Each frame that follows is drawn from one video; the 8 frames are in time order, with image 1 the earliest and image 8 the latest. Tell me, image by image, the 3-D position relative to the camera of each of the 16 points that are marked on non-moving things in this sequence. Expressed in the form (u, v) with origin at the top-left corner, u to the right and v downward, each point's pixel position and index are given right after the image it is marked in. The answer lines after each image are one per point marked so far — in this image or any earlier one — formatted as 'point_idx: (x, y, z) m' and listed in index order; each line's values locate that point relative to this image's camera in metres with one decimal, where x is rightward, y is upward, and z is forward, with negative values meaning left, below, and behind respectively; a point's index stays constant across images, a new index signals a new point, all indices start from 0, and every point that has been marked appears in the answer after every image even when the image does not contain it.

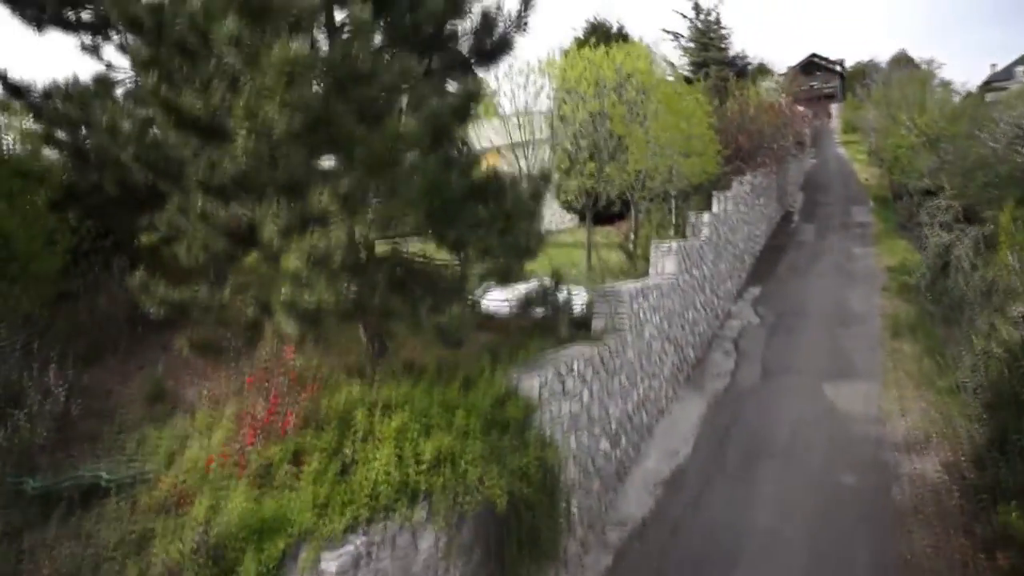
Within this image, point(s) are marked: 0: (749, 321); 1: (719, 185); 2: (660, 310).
0: (+4.3, -0.6, +13.2) m
1: (+4.3, +2.1, +15.0) m
2: (+1.9, -0.3, +9.3) m
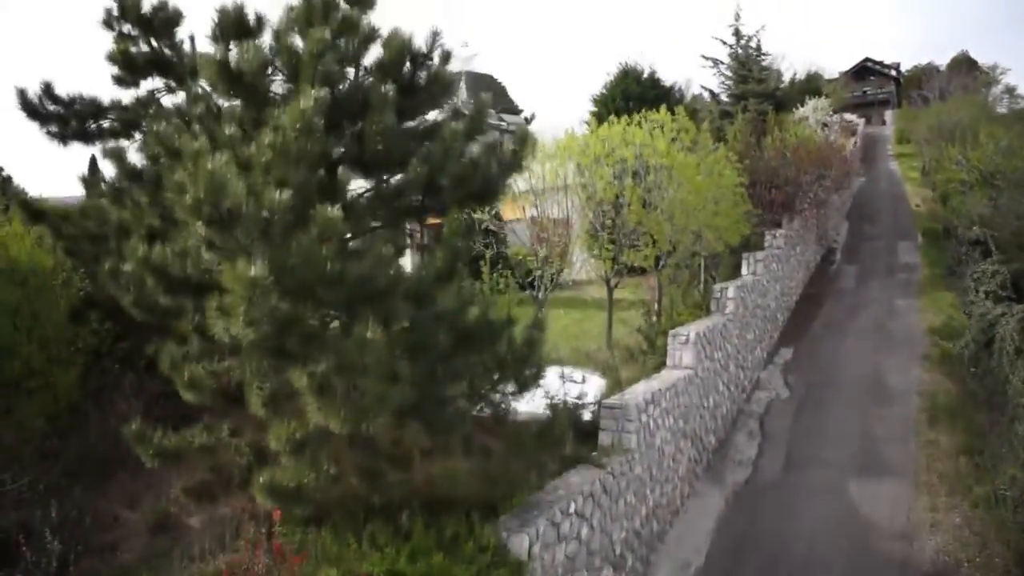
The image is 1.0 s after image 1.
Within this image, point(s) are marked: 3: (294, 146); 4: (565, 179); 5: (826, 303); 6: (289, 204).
0: (+4.7, -1.9, +12.8) m
1: (+4.8, +0.9, +14.6) m
2: (+2.1, -1.5, +9.1) m
3: (-1.4, +0.9, +4.7) m
4: (+0.9, +1.9, +12.6) m
5: (+7.7, -0.4, +17.7) m
6: (-1.4, +0.5, +4.6) m
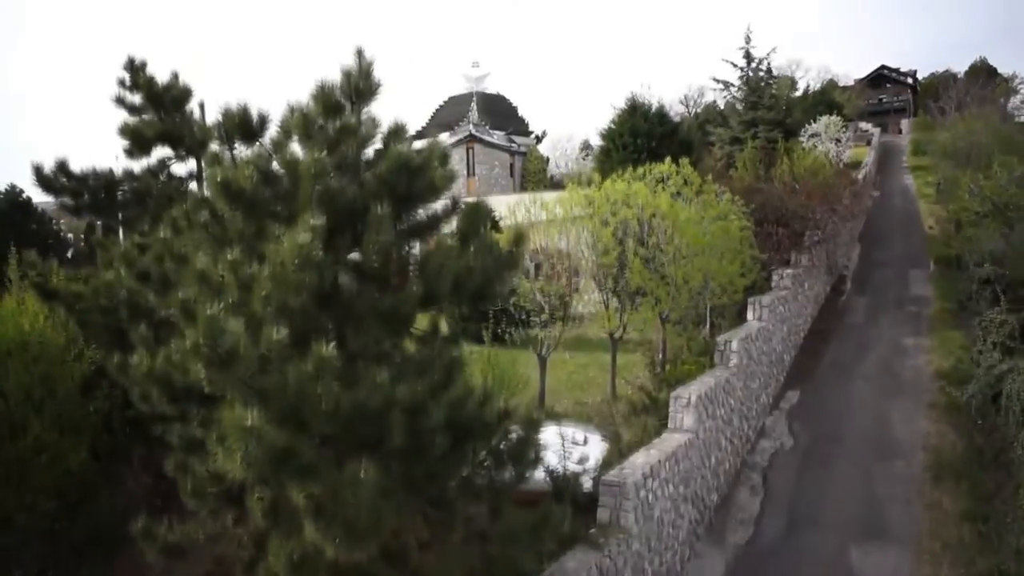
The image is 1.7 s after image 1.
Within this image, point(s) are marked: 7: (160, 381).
0: (+4.8, -2.7, +12.8) m
1: (+5.0, 0.0, +14.6) m
2: (+2.1, -2.4, +9.1) m
3: (-1.5, +0.1, +4.9) m
4: (+1.0, +1.0, +12.7) m
5: (+7.9, -1.3, +17.7) m
6: (-1.5, -0.3, +4.7) m
7: (-2.8, -0.7, +5.7) m
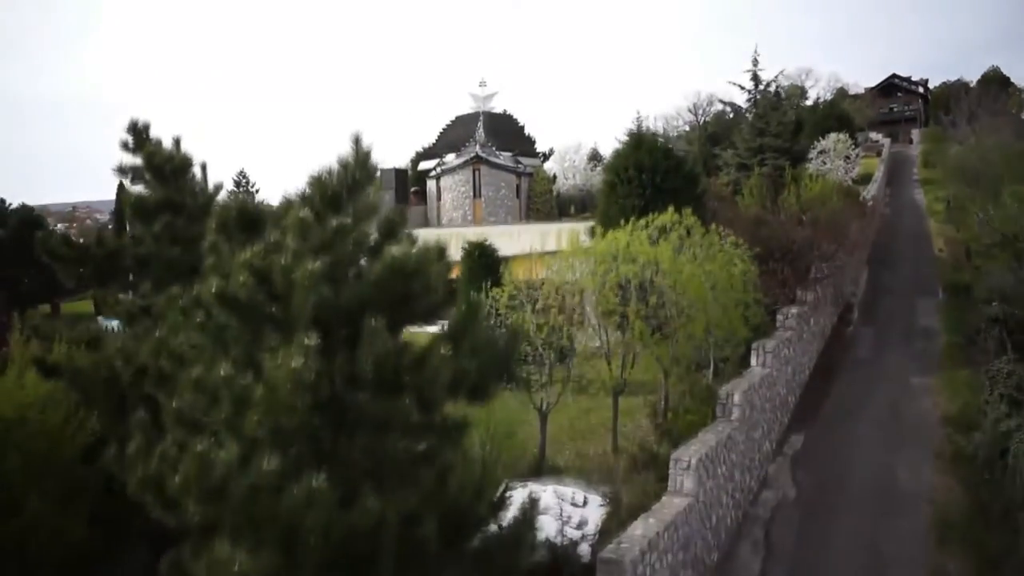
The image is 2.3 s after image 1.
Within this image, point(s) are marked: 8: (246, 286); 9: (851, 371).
0: (+4.8, -3.6, +12.7) m
1: (+5.0, -0.9, +14.6) m
2: (+2.1, -3.3, +9.1) m
3: (-1.5, -0.7, +4.9) m
4: (+1.1, +0.2, +12.7) m
5: (+8.0, -2.2, +17.6) m
6: (-1.5, -1.1, +4.7) m
7: (-2.8, -1.5, +5.7) m
8: (-2.0, 0.0, +5.5) m
9: (+8.4, -2.1, +17.9) m
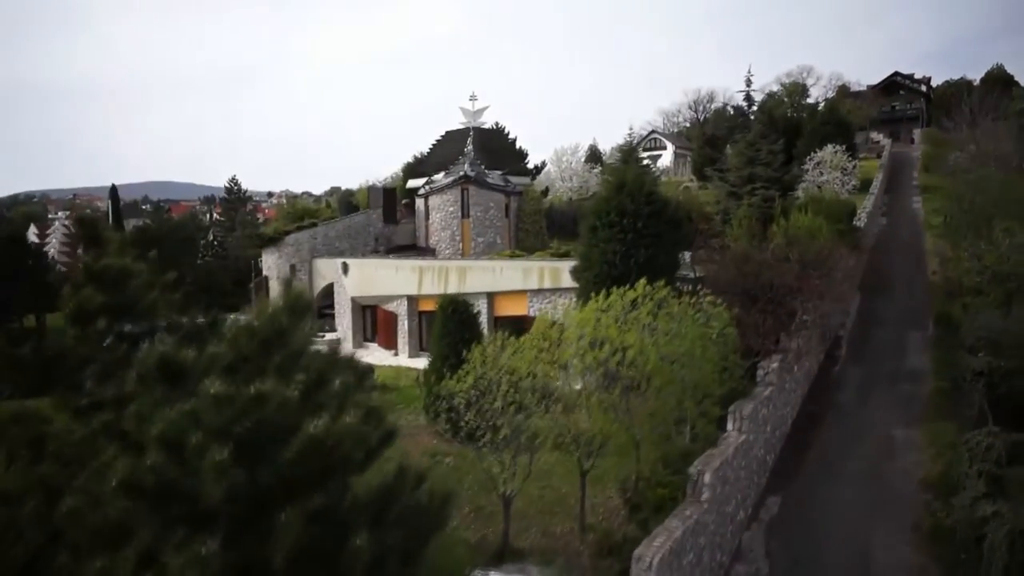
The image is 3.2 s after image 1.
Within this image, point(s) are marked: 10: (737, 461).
0: (+4.2, -4.8, +12.5) m
1: (+4.5, -2.1, +14.3) m
2: (+1.5, -4.5, +8.9) m
3: (-2.1, -2.1, +4.6) m
4: (+0.5, -1.0, +12.4) m
5: (+7.5, -3.3, +17.3) m
6: (-2.1, -2.5, +4.4) m
7: (-3.4, -2.9, +5.4) m
8: (-2.6, -1.3, +5.2) m
9: (+7.9, -3.2, +17.6) m
10: (+4.0, -3.2, +12.9) m
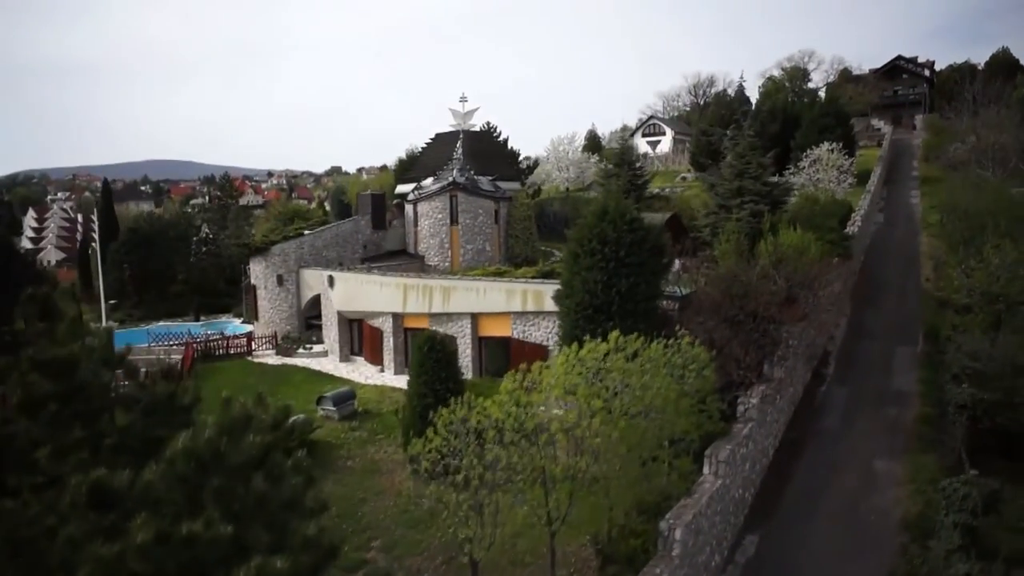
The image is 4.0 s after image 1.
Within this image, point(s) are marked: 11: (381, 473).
0: (+3.8, -5.7, +12.5) m
1: (+4.0, -2.9, +14.2) m
2: (+1.0, -5.5, +8.9) m
3: (-2.6, -3.2, +4.5) m
4: (0.0, -1.9, +12.2) m
5: (+7.0, -4.0, +17.2) m
6: (-2.6, -3.6, +4.4) m
7: (-3.9, -3.9, +5.4) m
8: (-3.1, -2.4, +5.1) m
9: (+7.4, -3.9, +17.5) m
10: (+3.6, -4.0, +12.8) m
11: (-2.8, -3.9, +15.2) m
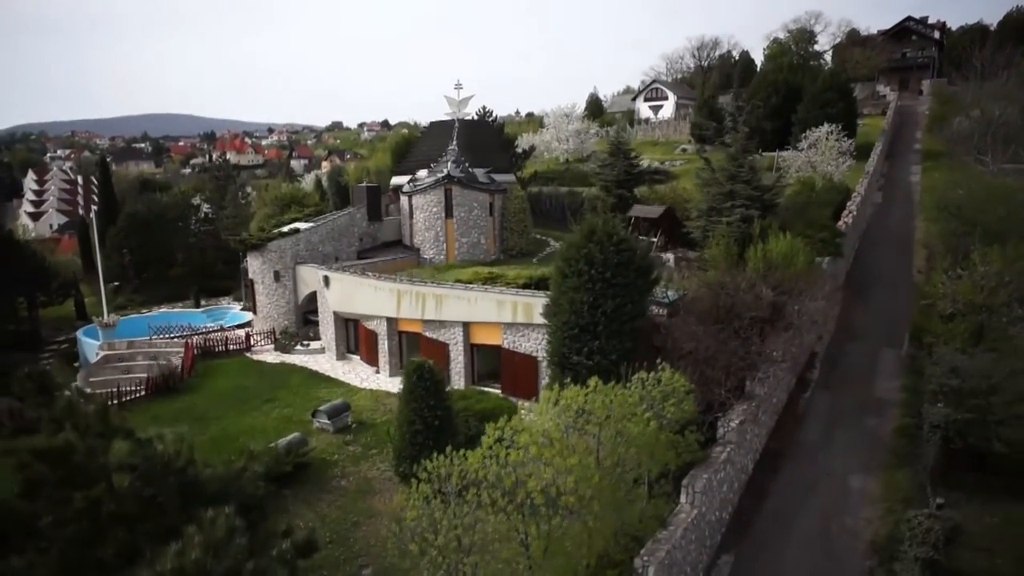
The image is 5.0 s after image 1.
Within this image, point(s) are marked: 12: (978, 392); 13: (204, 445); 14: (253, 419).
0: (+3.5, -6.5, +13.2) m
1: (+3.7, -3.6, +14.7) m
2: (+0.7, -6.5, +9.6) m
3: (-2.9, -4.5, +5.1) m
4: (-0.3, -2.7, +12.7) m
5: (+6.7, -4.5, +17.8) m
6: (-2.9, -4.9, +5.0) m
7: (-4.2, -5.2, +6.1) m
8: (-3.4, -3.6, +5.7) m
9: (+7.1, -4.3, +18.1) m
10: (+3.3, -4.8, +13.5) m
11: (-3.1, -4.5, +15.8) m
12: (+10.9, -2.5, +16.8) m
13: (-7.5, -3.9, +17.7) m
14: (-7.0, -3.6, +19.6) m
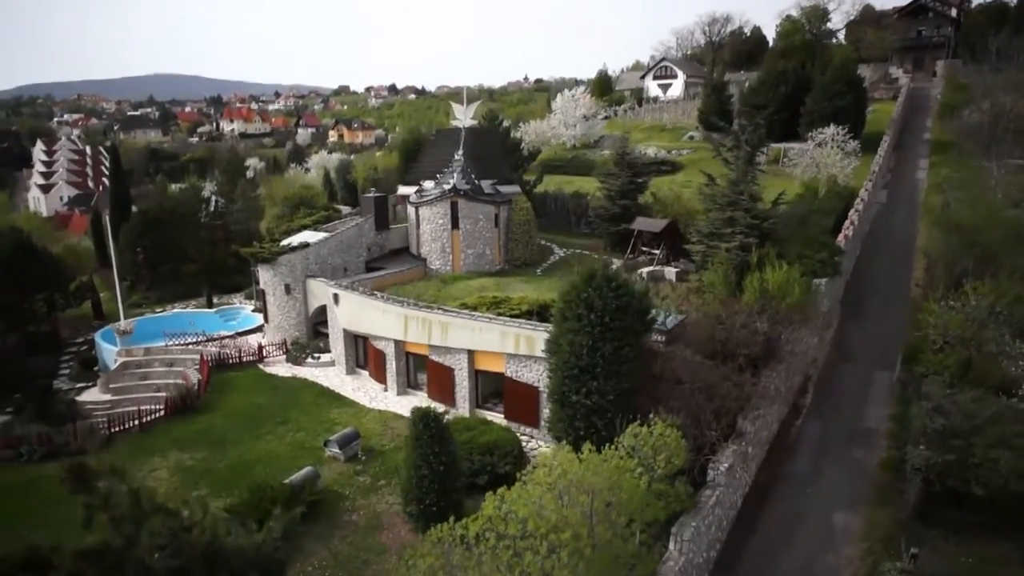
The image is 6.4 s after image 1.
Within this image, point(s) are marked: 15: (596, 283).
0: (+3.4, -7.8, +14.3) m
1: (+3.7, -4.8, +15.6) m
2: (+0.6, -8.0, +10.7) m
3: (-3.0, -6.2, +6.2) m
4: (-0.3, -4.0, +13.6) m
5: (+6.7, -5.6, +18.8) m
6: (-3.0, -6.6, +6.1) m
7: (-4.3, -6.8, +7.1) m
8: (-3.5, -5.3, +6.6) m
9: (+7.2, -5.4, +19.0) m
10: (+3.2, -6.1, +14.4) m
11: (-3.0, -5.6, +16.8) m
12: (+10.9, -3.7, +17.6) m
13: (-7.5, -4.9, +18.7) m
14: (-7.0, -4.4, +20.6) m
15: (+2.1, +0.2, +18.3) m
